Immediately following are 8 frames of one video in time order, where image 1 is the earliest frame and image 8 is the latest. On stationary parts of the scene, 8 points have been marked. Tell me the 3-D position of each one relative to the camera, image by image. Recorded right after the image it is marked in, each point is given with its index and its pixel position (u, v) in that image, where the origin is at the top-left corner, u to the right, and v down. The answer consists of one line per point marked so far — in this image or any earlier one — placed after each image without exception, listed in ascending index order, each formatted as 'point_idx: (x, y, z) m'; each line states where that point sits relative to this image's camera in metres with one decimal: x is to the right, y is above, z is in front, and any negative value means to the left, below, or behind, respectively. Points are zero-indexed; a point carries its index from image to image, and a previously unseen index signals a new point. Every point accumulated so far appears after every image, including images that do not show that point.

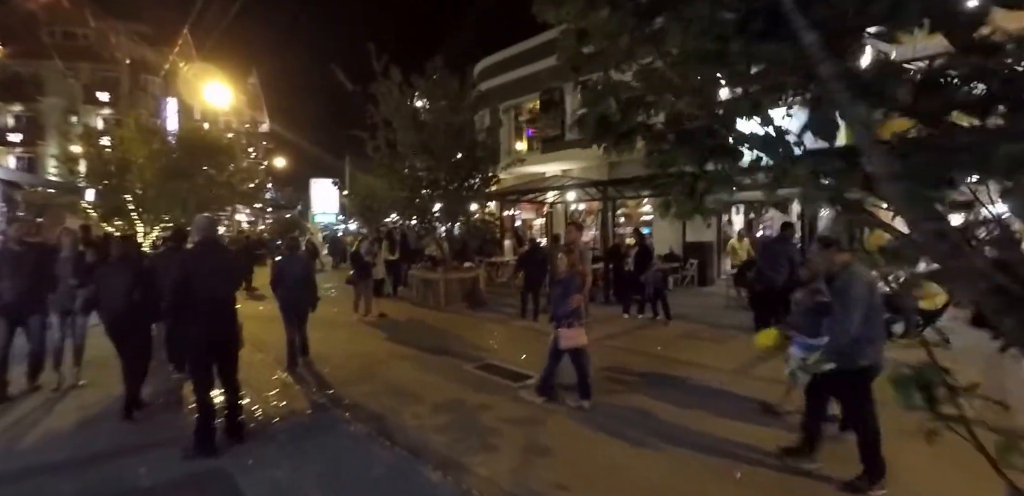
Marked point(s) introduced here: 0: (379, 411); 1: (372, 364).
0: (-1.5, -1.8, +5.7) m
1: (-2.2, -1.9, +8.0) m
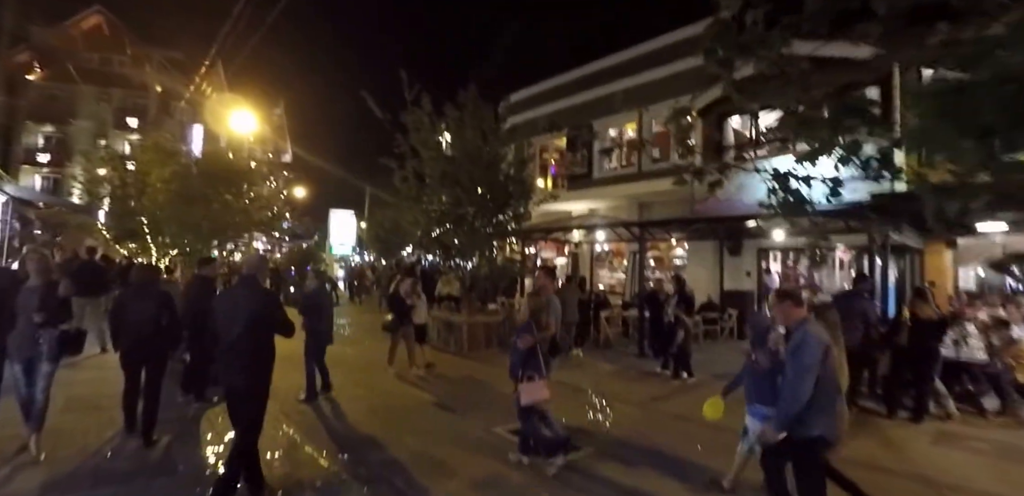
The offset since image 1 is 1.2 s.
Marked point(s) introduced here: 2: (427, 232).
0: (-1.0, -2.2, +4.7) m
1: (-1.7, -2.4, +7.1) m
2: (-2.1, +0.4, +12.3) m
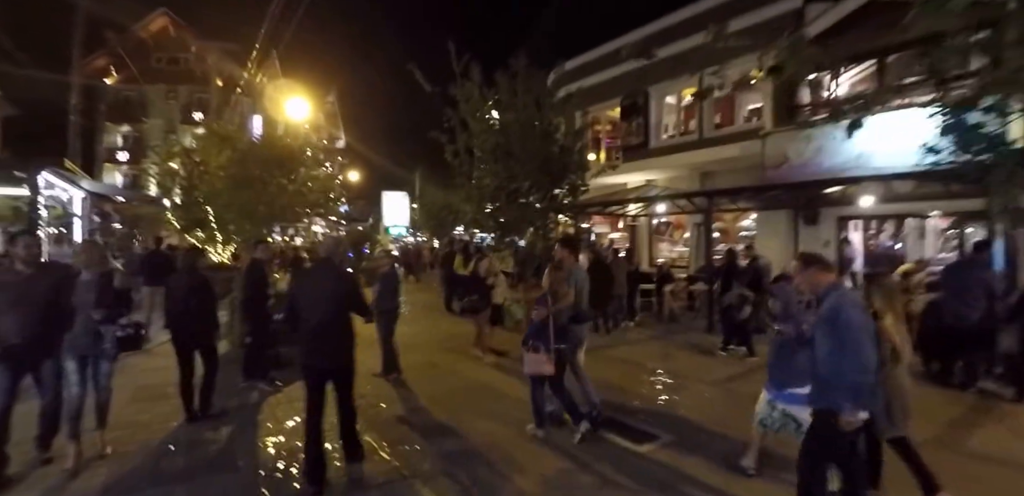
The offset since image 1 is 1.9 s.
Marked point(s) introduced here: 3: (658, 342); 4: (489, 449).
0: (-0.4, -2.0, +4.4) m
1: (-0.8, -2.1, +6.8) m
2: (-0.8, +0.9, +12.0) m
3: (+3.3, -2.2, +11.5) m
4: (-0.2, -2.1, +5.2) m
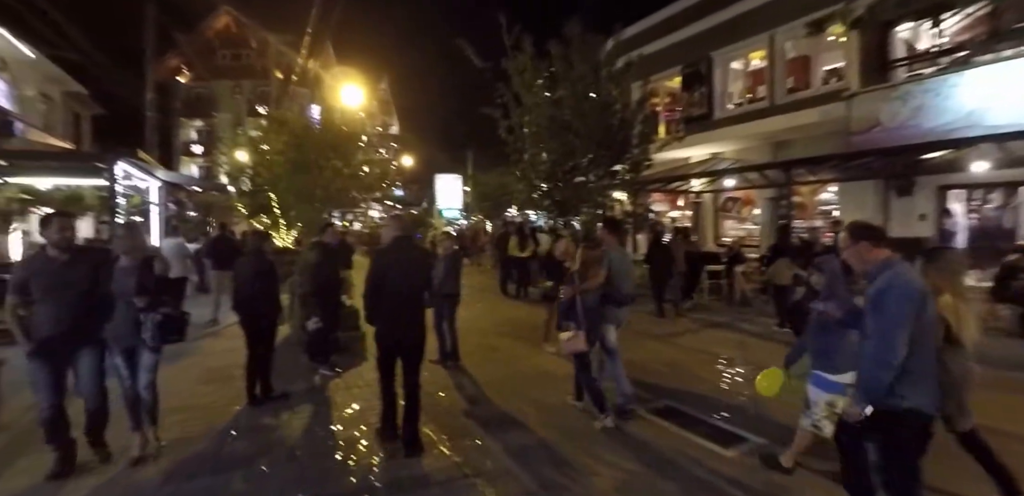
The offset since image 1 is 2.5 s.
0: (+0.2, -1.9, +4.0) m
1: (0.0, -1.9, +6.4) m
2: (+0.5, +1.3, +11.5) m
3: (+4.6, -1.7, +10.7) m
4: (+0.4, -1.9, +4.8) m
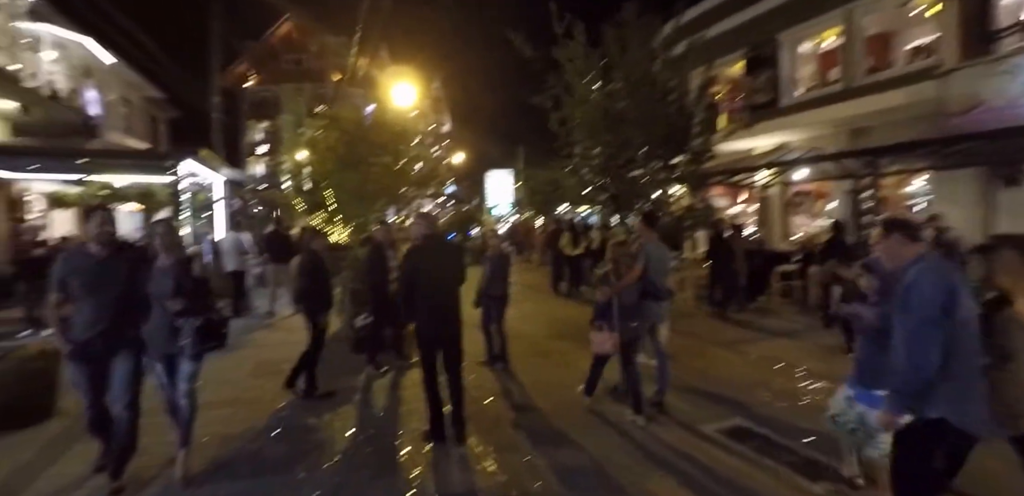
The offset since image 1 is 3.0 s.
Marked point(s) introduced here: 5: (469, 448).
0: (+0.5, -1.8, +3.5) m
1: (+0.6, -1.8, +6.0) m
2: (+1.6, +1.4, +10.9) m
3: (+5.6, -1.6, +9.8) m
4: (+0.8, -1.8, +4.3) m
5: (-0.4, -1.8, +4.7) m
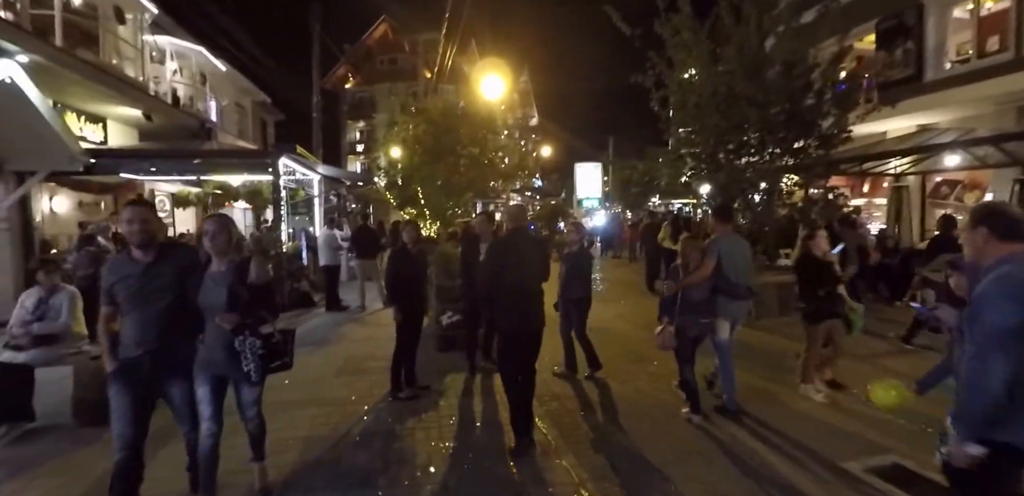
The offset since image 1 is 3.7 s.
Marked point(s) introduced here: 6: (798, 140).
0: (+1.1, -1.9, +2.8) m
1: (+1.6, -1.8, +5.2) m
2: (+3.5, +1.5, +9.8) m
3: (+7.2, -1.6, +8.1) m
4: (+1.6, -1.9, +3.5) m
5: (+0.4, -1.8, +4.1) m
6: (+5.2, +2.0, +9.3) m
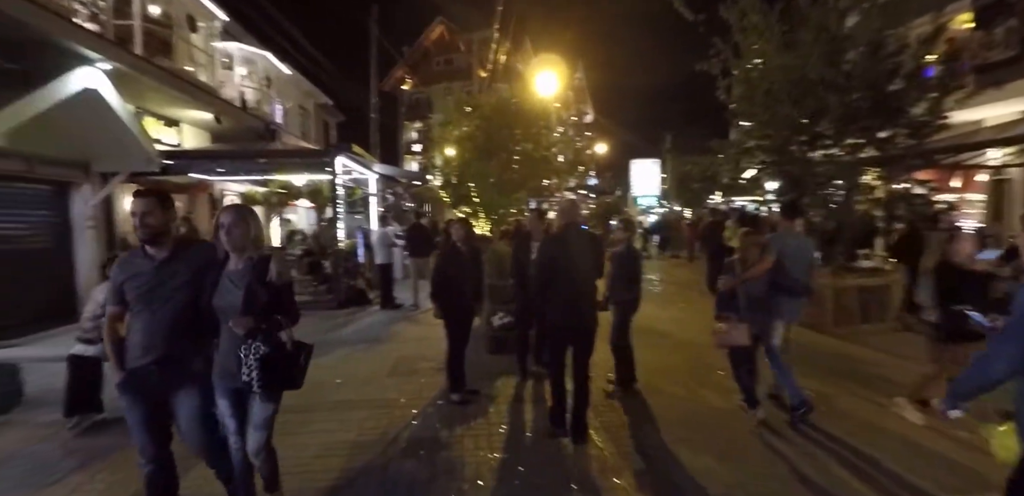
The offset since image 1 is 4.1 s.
0: (+1.4, -1.9, +2.4) m
1: (+2.1, -1.8, +4.7) m
2: (+4.5, +1.5, +9.1) m
3: (+8.0, -1.7, +7.0) m
4: (+1.9, -1.9, +3.0) m
5: (+0.8, -1.9, +3.8) m
6: (+6.2, +2.0, +8.4) m
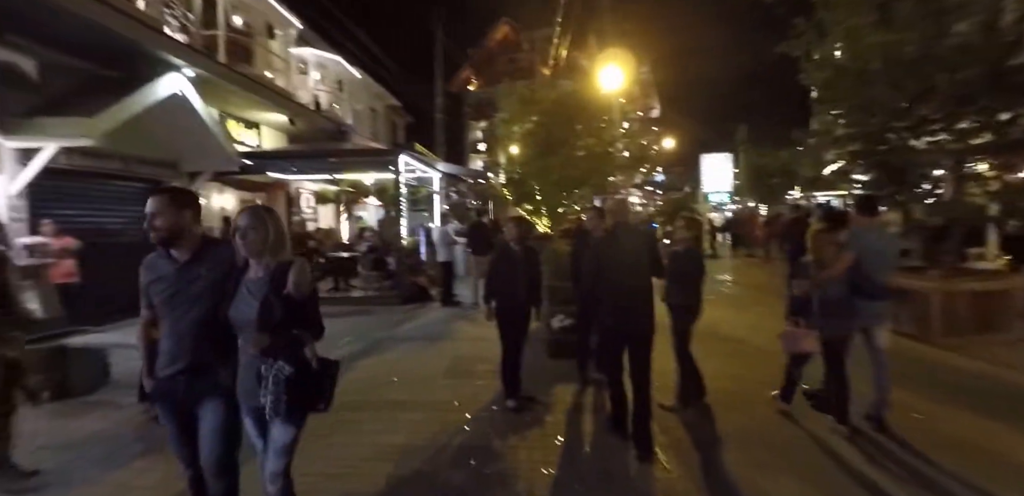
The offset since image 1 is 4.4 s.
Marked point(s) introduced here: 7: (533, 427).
0: (+1.6, -1.9, +1.9) m
1: (+2.6, -1.8, +4.2) m
2: (+5.5, +1.5, +8.2) m
3: (+8.7, -1.7, +5.7) m
4: (+2.2, -1.9, +2.5) m
5: (+1.2, -1.8, +3.4) m
6: (+7.1, +2.0, +7.3) m
7: (+0.2, -1.5, +4.3) m
